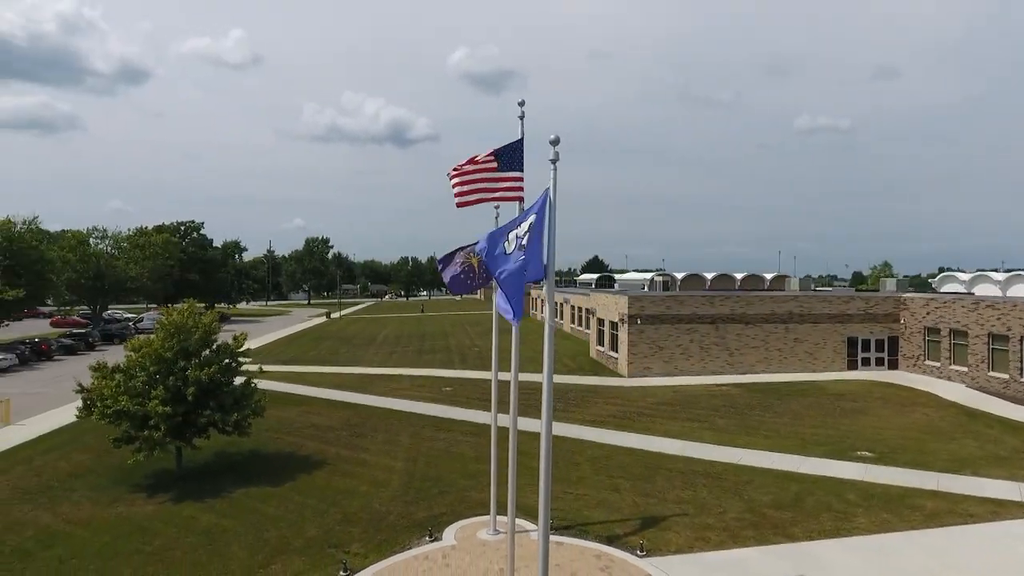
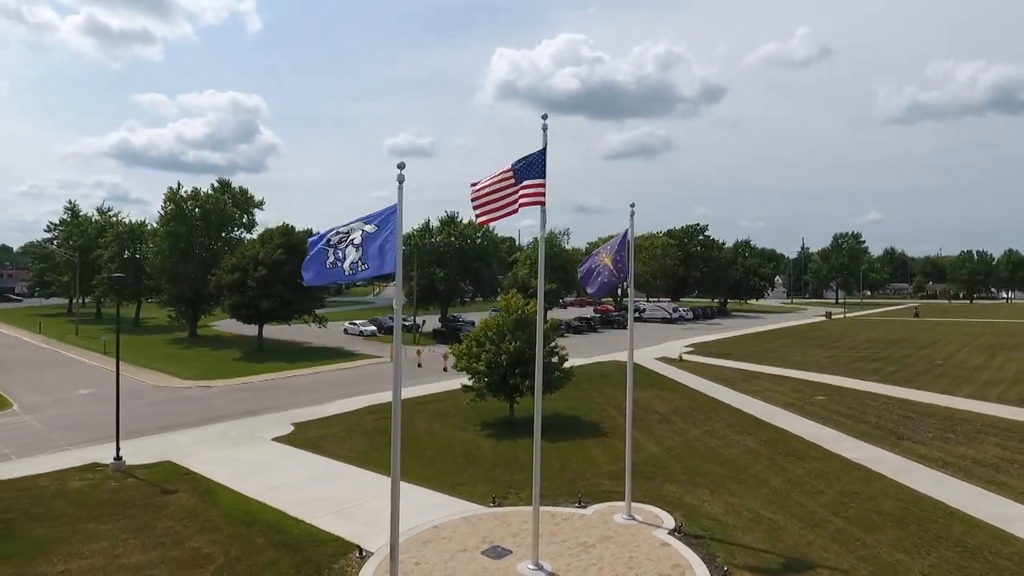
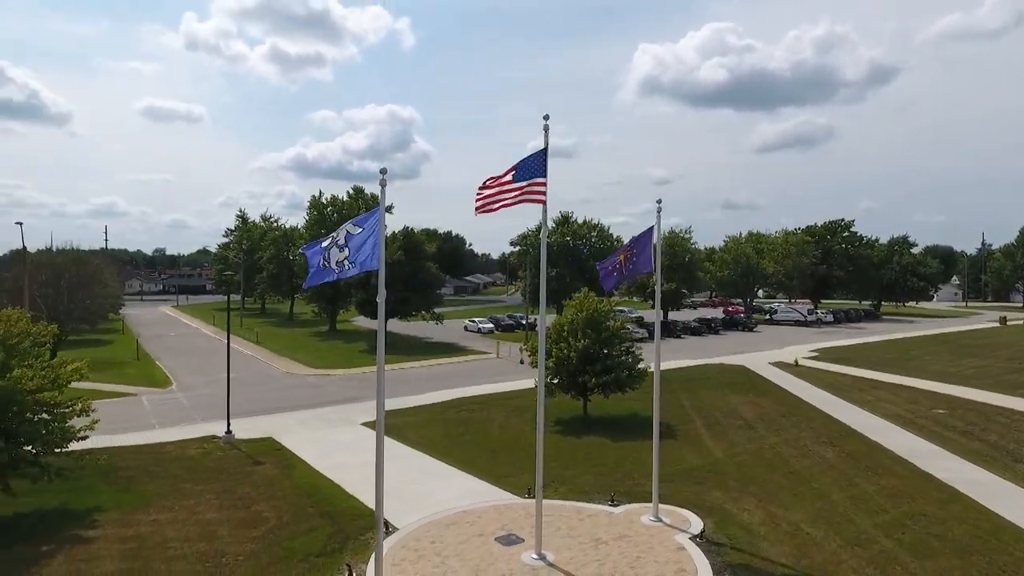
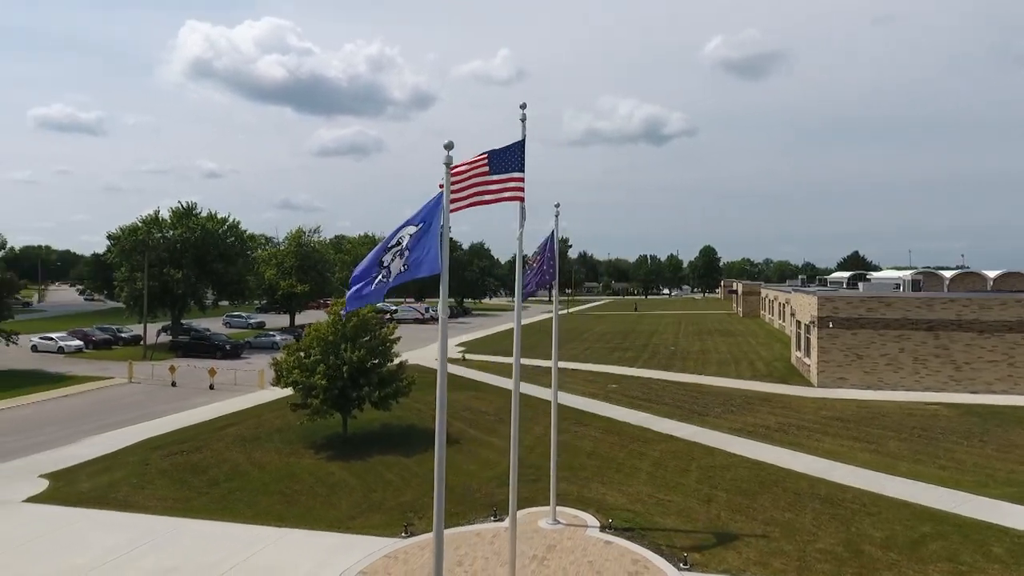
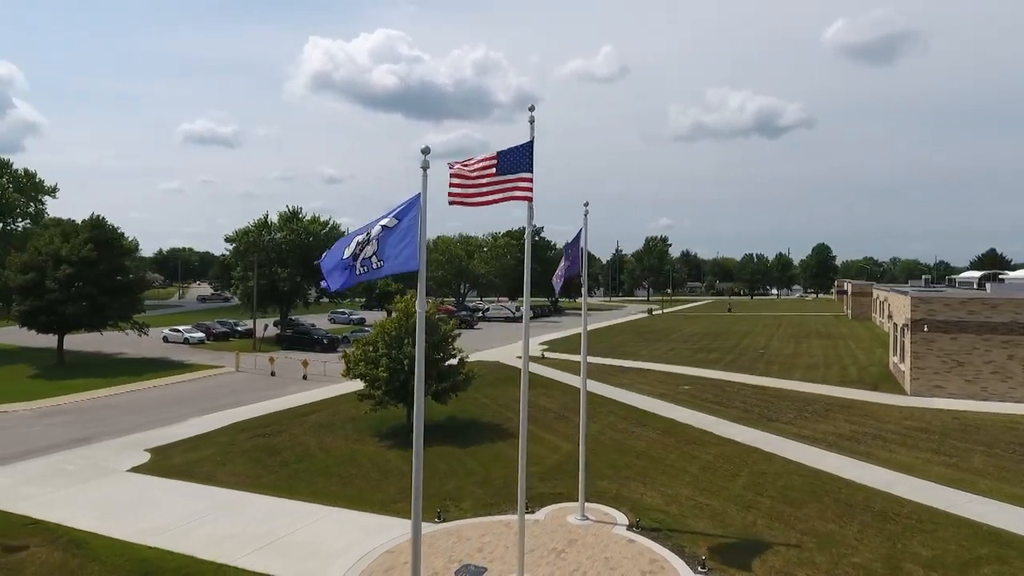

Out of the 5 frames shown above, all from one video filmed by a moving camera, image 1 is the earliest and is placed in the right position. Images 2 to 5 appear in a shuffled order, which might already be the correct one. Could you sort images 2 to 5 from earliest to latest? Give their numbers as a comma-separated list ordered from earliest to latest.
4, 5, 2, 3
